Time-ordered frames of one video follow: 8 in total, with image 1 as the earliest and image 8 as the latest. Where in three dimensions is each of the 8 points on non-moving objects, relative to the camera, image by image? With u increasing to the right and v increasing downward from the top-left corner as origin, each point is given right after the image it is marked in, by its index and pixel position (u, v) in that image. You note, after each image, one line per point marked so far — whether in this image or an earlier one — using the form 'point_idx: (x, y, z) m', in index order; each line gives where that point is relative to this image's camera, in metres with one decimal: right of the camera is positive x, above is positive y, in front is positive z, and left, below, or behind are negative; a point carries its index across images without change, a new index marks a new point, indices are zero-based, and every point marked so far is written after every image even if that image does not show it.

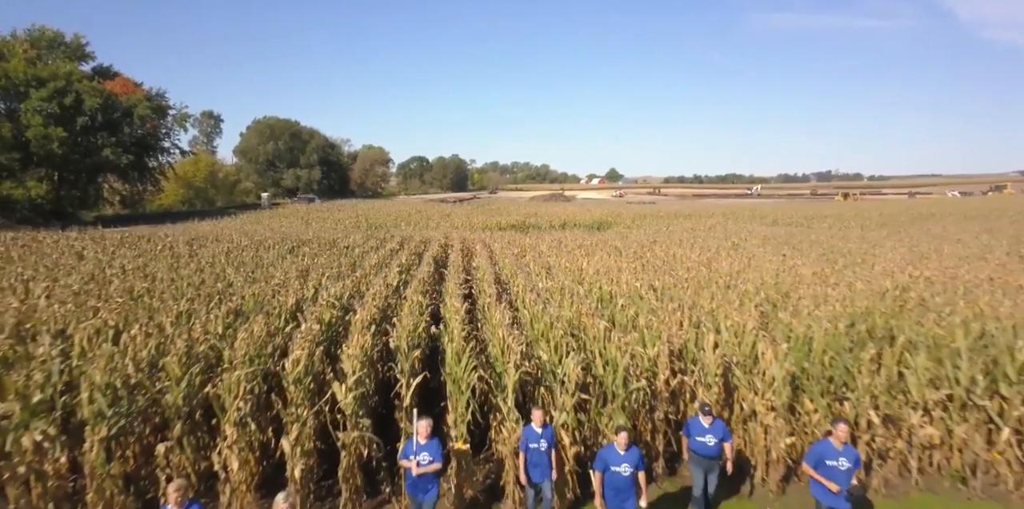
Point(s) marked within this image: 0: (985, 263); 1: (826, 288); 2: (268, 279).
0: (+12.3, -0.2, +14.3) m
1: (+6.7, -0.7, +11.7) m
2: (-5.3, -0.5, +12.1) m
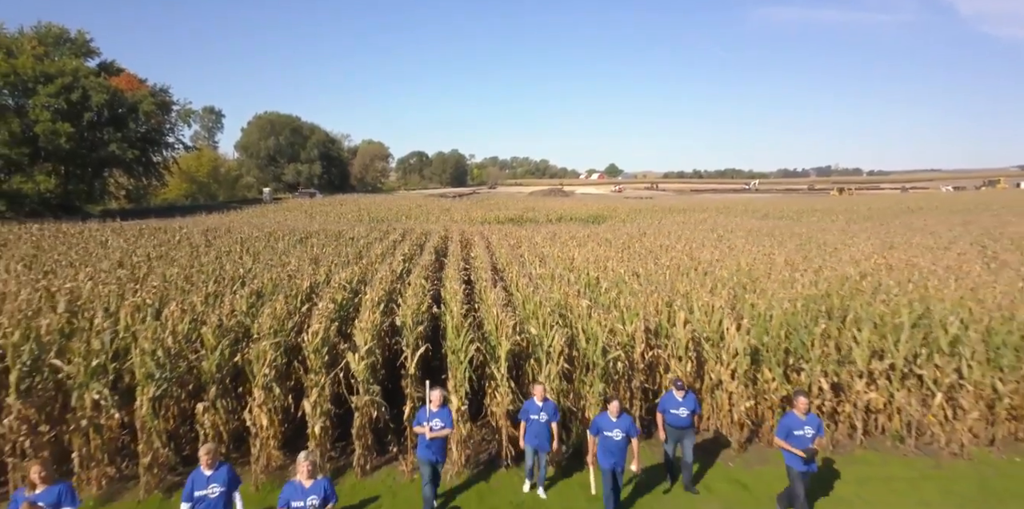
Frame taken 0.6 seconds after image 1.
0: (+12.1, +0.1, +15.3) m
1: (+6.5, -0.4, +12.7) m
2: (-5.5, -0.2, +13.1) m
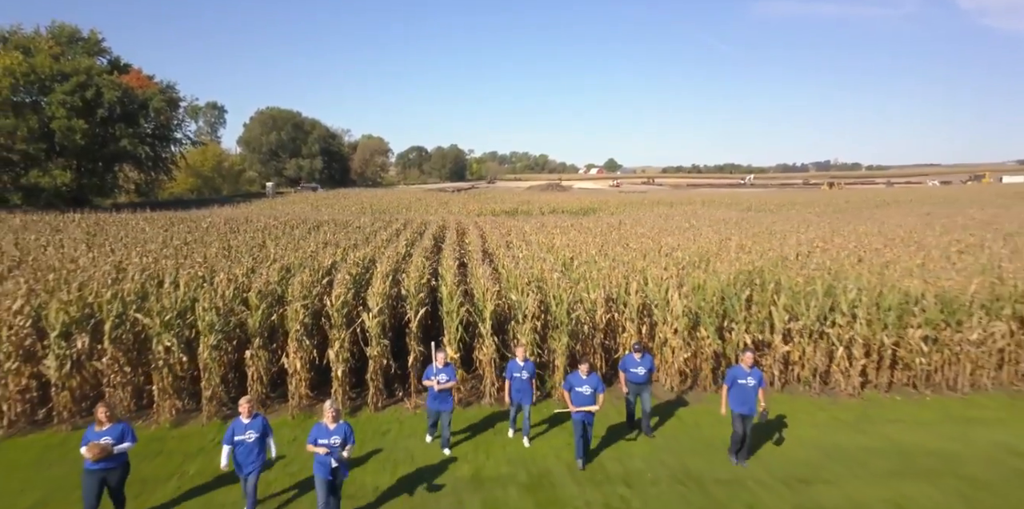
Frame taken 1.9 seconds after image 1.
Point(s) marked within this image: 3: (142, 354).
0: (+11.8, +0.6, +17.5) m
1: (+6.2, 0.0, +14.9) m
2: (-5.8, +0.2, +15.3) m
3: (-6.9, -1.9, +10.2) m
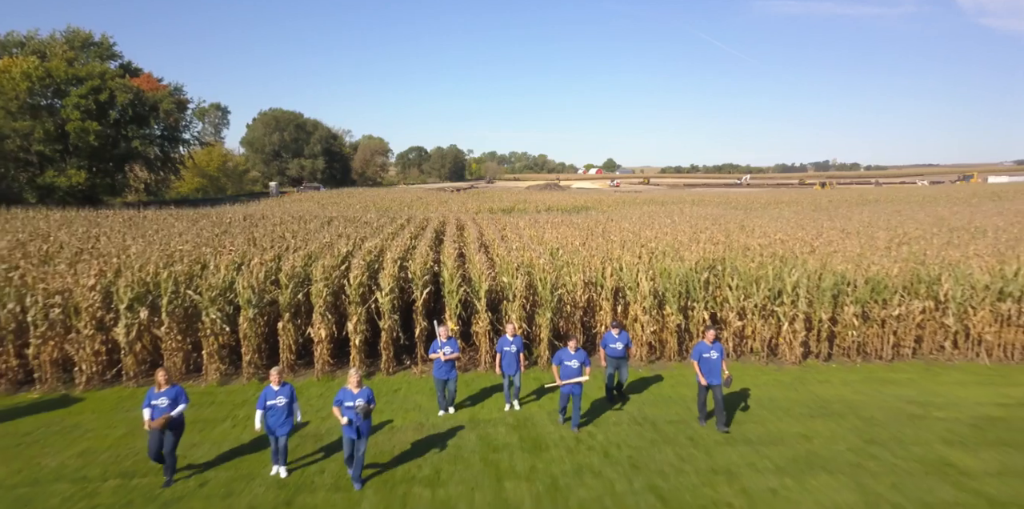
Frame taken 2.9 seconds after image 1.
0: (+11.6, +0.9, +19.4) m
1: (+6.0, +0.3, +16.8) m
2: (-6.0, +0.5, +17.2) m
3: (-7.1, -1.6, +12.1) m
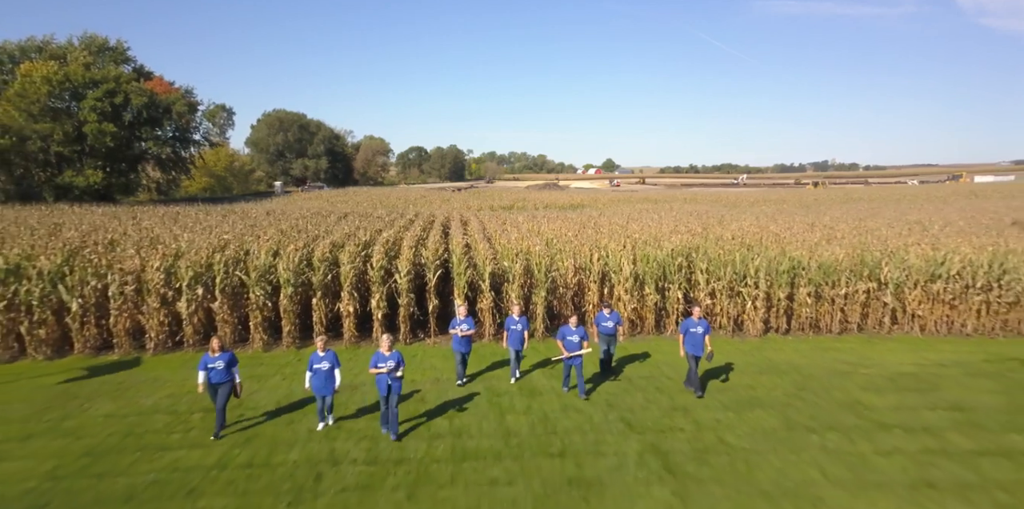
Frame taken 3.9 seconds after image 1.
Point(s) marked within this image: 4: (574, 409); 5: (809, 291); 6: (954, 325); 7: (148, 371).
0: (+11.6, +1.2, +21.6) m
1: (+6.0, +0.7, +18.9) m
2: (-6.0, +0.9, +19.3) m
3: (-7.1, -1.2, +14.2) m
4: (+1.2, -2.9, +10.3) m
5: (+8.3, -1.0, +15.2) m
6: (+12.3, -2.0, +15.3) m
7: (-8.0, -2.5, +12.0) m
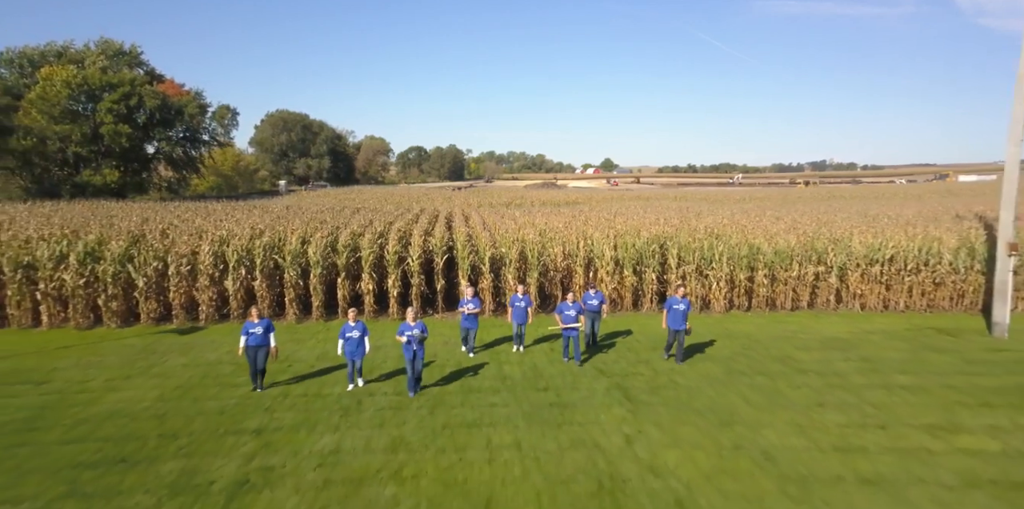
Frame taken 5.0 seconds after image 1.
0: (+11.4, +1.6, +24.0) m
1: (+5.9, +1.1, +21.3) m
2: (-6.1, +1.3, +21.7) m
3: (-7.2, -0.8, +16.6) m
4: (+1.1, -2.5, +12.7) m
5: (+8.2, -0.6, +17.6) m
6: (+12.2, -1.6, +17.7) m
7: (-8.1, -2.1, +14.4) m
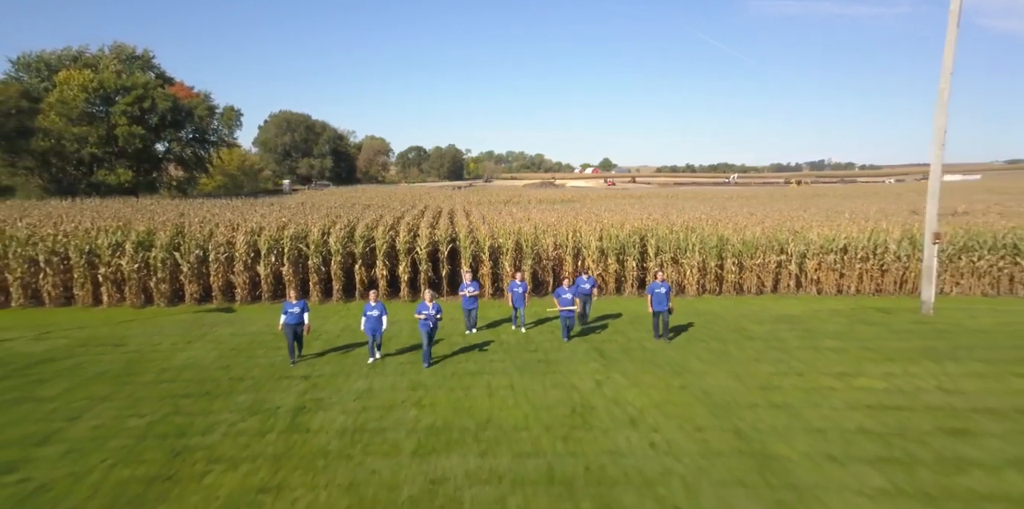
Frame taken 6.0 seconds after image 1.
0: (+11.3, +2.0, +26.3) m
1: (+5.7, +1.4, +23.6) m
2: (-6.3, +1.7, +23.9) m
3: (-7.3, -0.5, +18.8) m
4: (+1.0, -2.2, +15.0) m
5: (+8.1, -0.2, +19.9) m
6: (+12.1, -1.2, +20.0) m
7: (-8.2, -1.8, +16.6) m
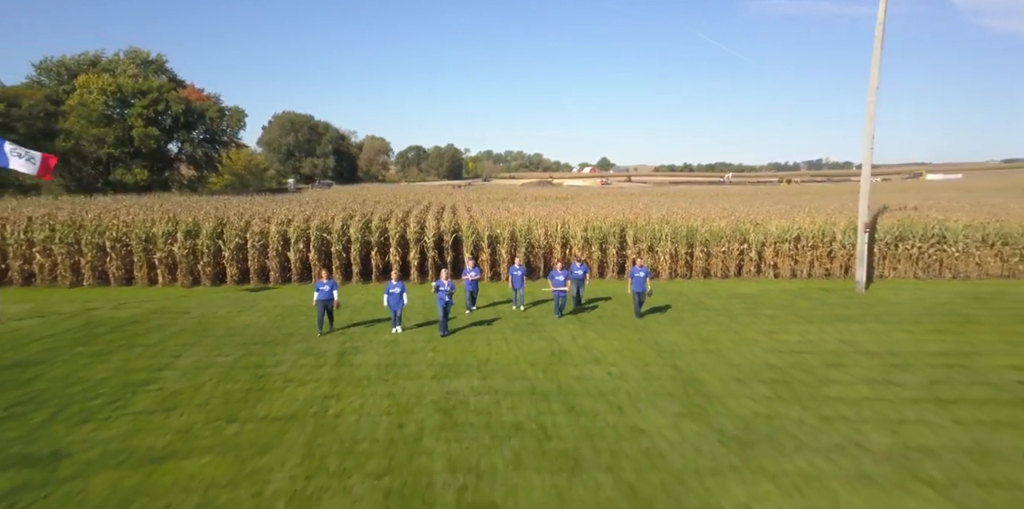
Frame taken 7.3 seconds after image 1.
0: (+11.1, +2.5, +29.1) m
1: (+5.6, +1.9, +26.5) m
2: (-6.4, +2.1, +26.8) m
3: (-7.5, 0.0, +21.6) m
4: (+0.8, -1.7, +17.9) m
5: (+7.9, +0.2, +22.8) m
6: (+11.9, -0.7, +22.8) m
7: (-8.4, -1.3, +19.5) m
